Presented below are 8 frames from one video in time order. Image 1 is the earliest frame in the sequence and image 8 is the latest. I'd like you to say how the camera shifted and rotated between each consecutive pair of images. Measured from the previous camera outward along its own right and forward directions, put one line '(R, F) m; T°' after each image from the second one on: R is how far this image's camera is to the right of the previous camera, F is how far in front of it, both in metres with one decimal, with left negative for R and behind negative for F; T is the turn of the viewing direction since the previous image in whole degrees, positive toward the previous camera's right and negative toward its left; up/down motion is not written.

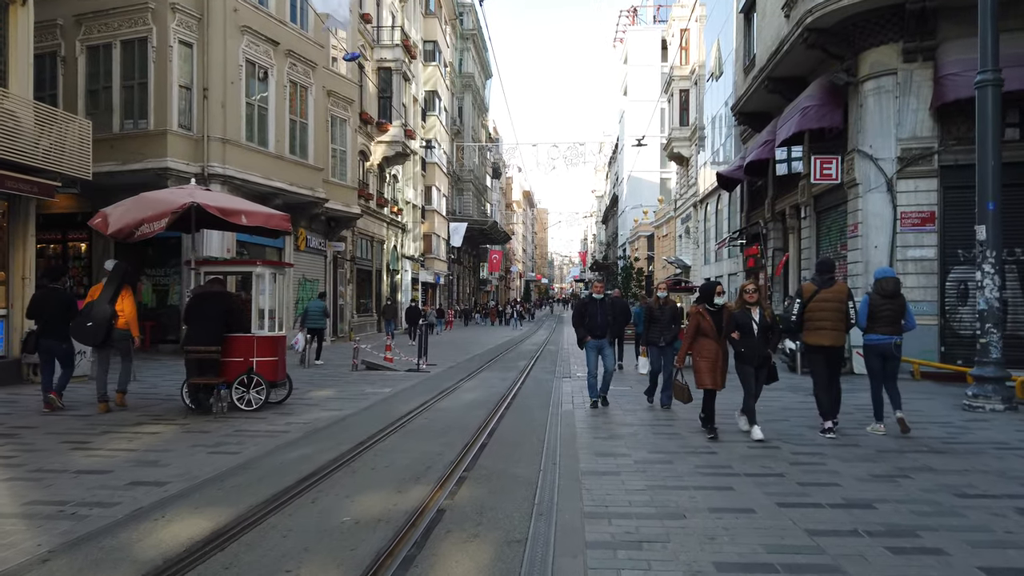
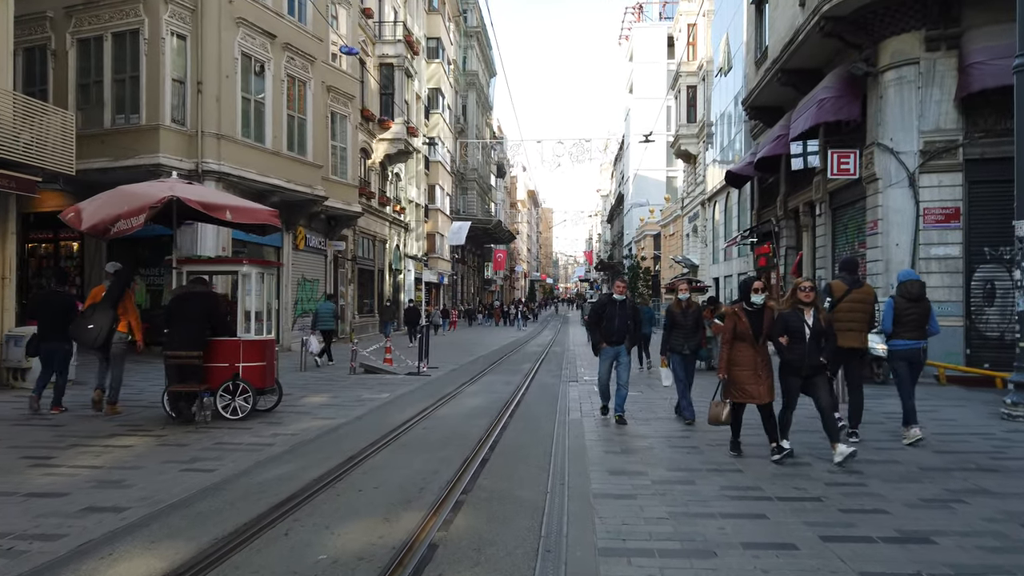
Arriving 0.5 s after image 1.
(0.0, +0.7) m; 0°
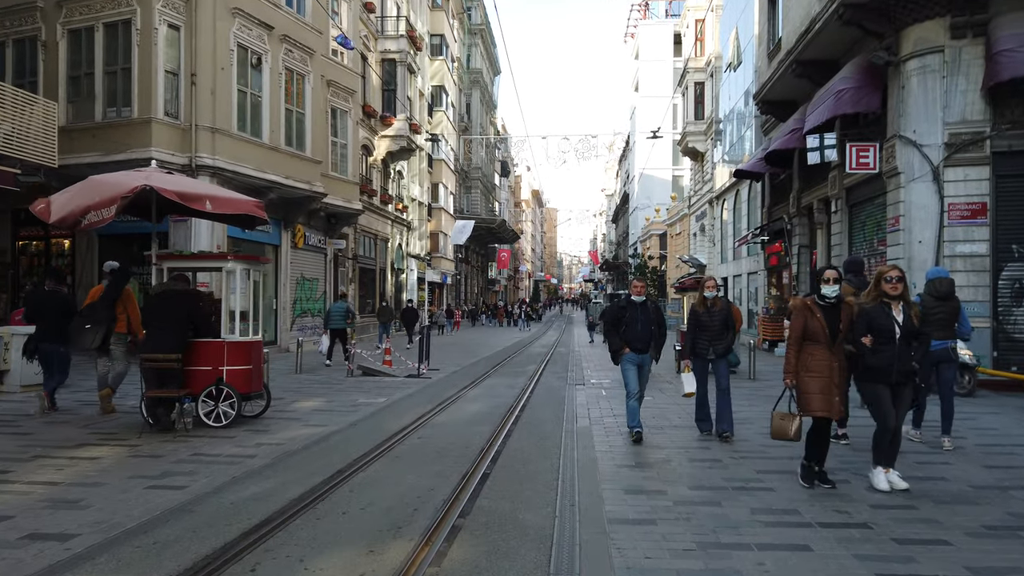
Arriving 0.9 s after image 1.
(0.0, +0.7) m; 0°
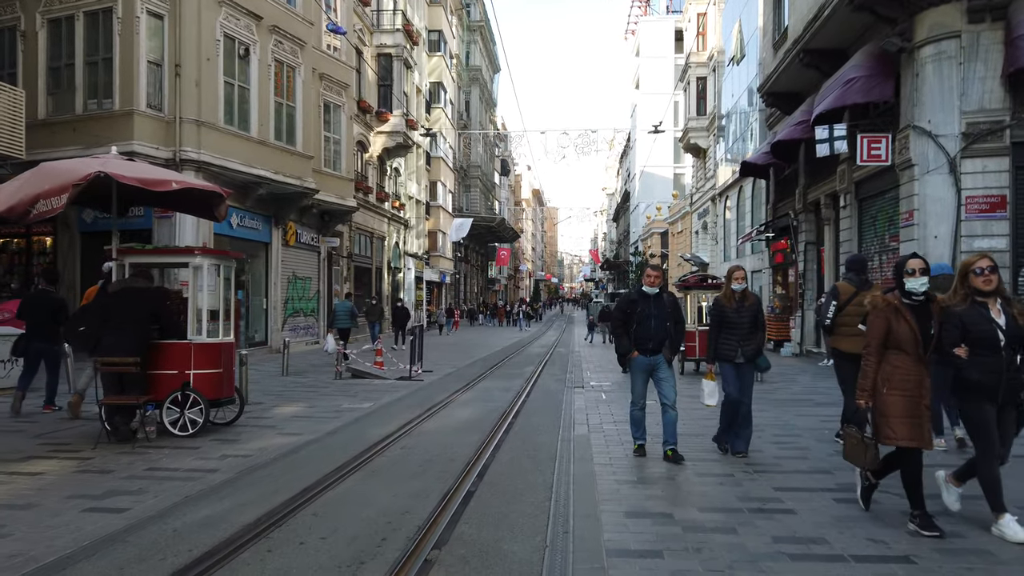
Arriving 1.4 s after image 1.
(+0.1, +0.7) m; 0°
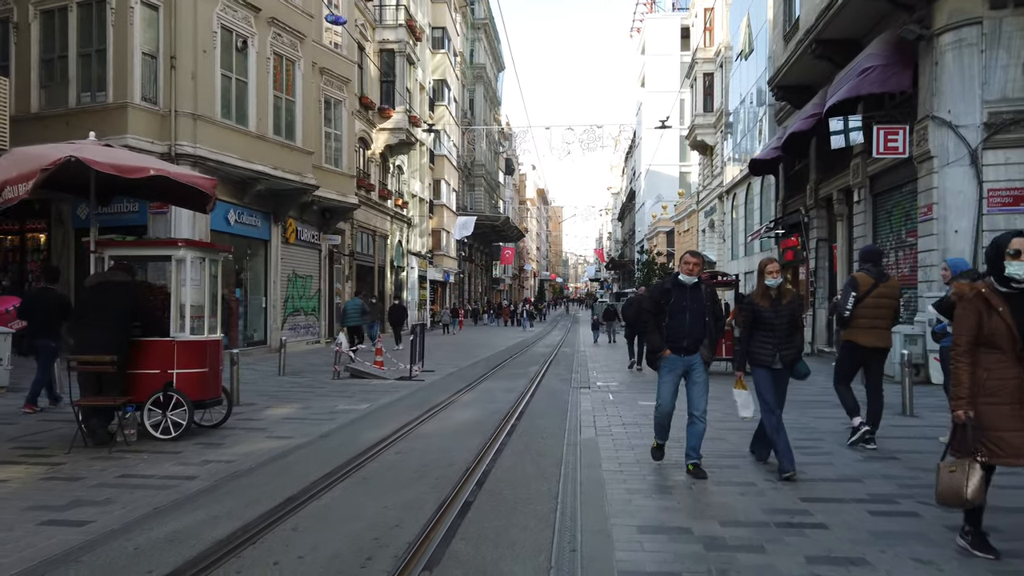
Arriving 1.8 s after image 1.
(0.0, +0.5) m; 0°
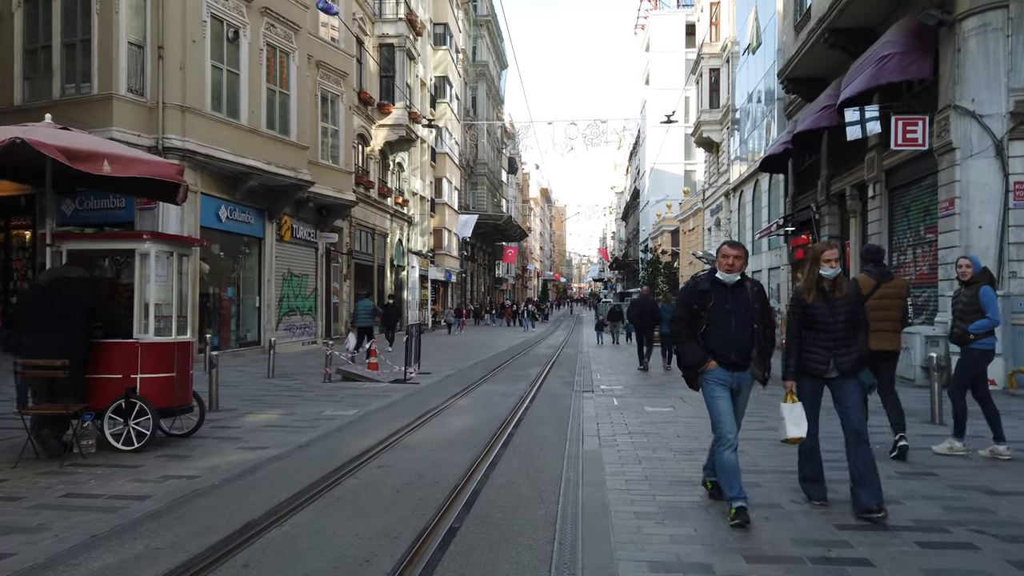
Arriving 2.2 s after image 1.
(+0.1, +0.7) m; 0°
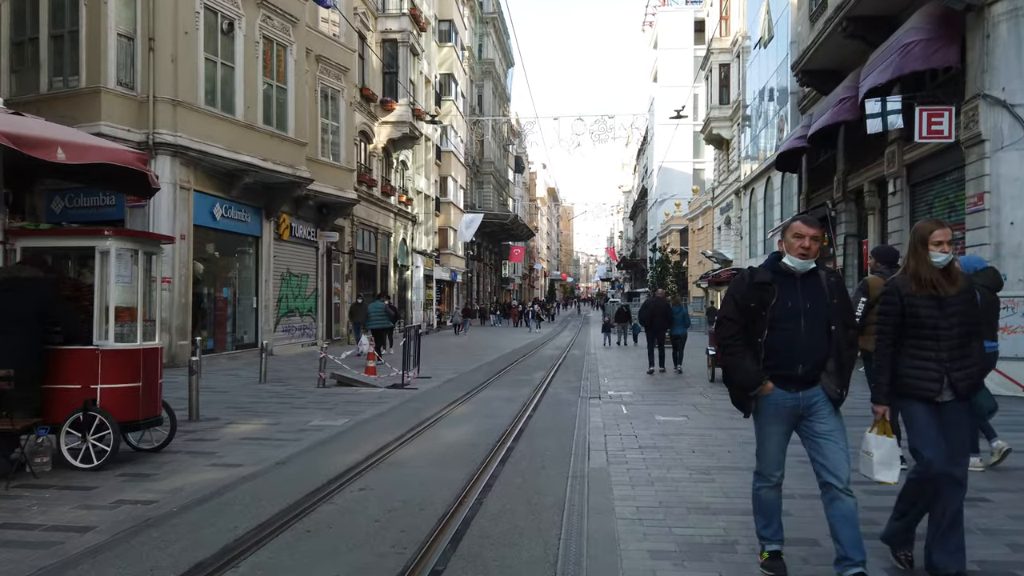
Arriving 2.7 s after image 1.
(+0.1, +0.7) m; -1°
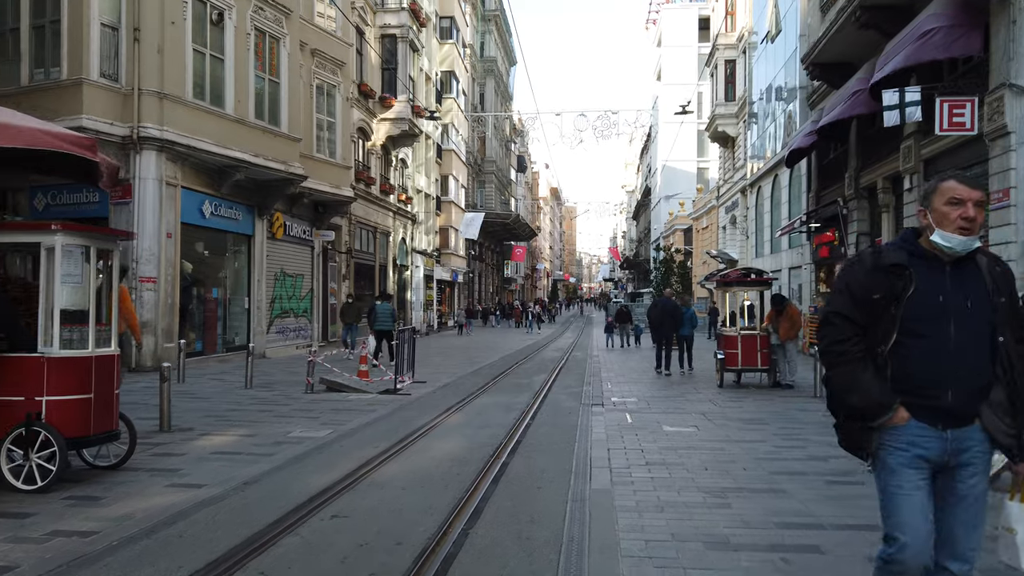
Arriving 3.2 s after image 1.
(+0.1, +0.7) m; 0°
